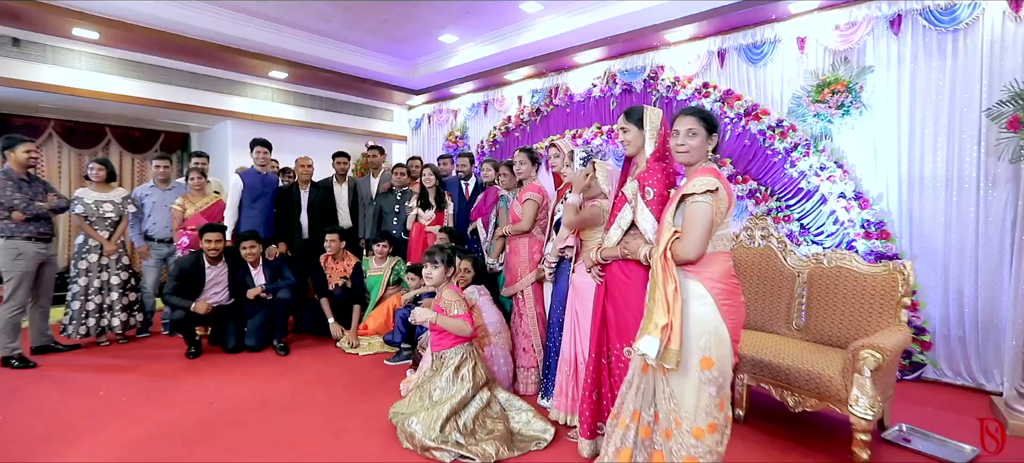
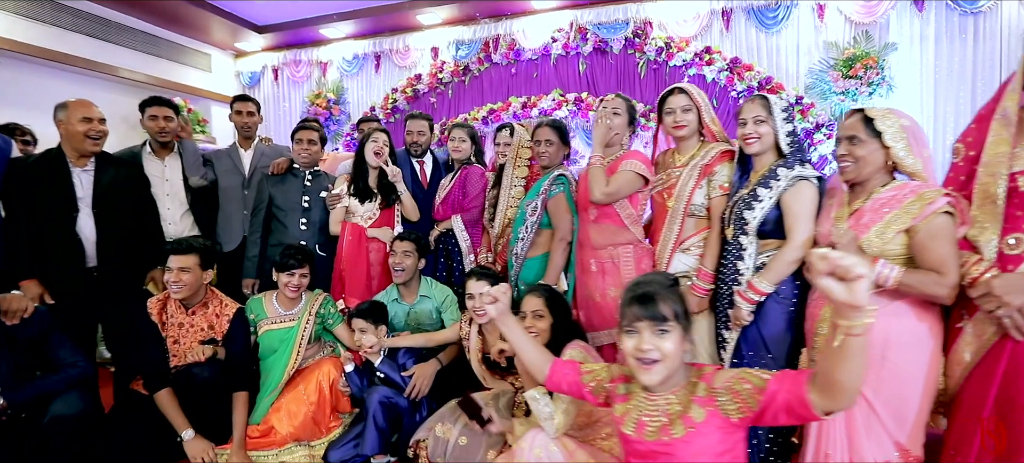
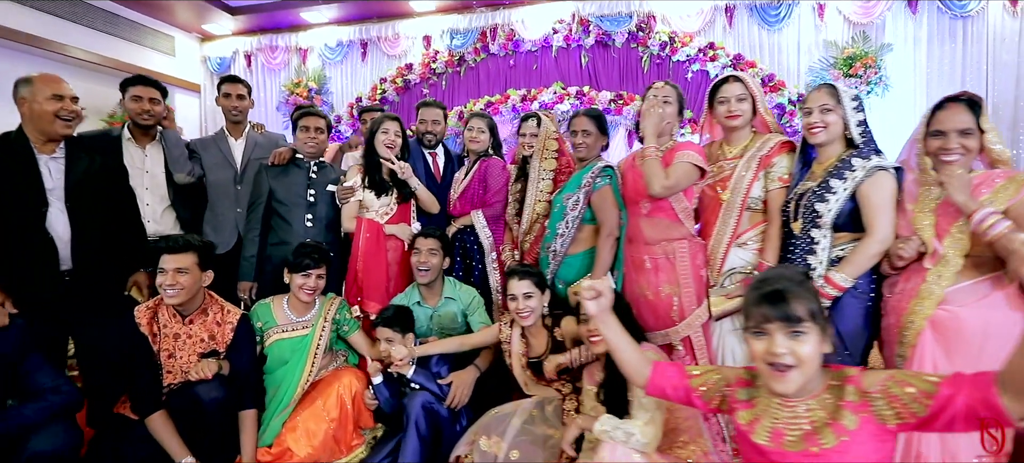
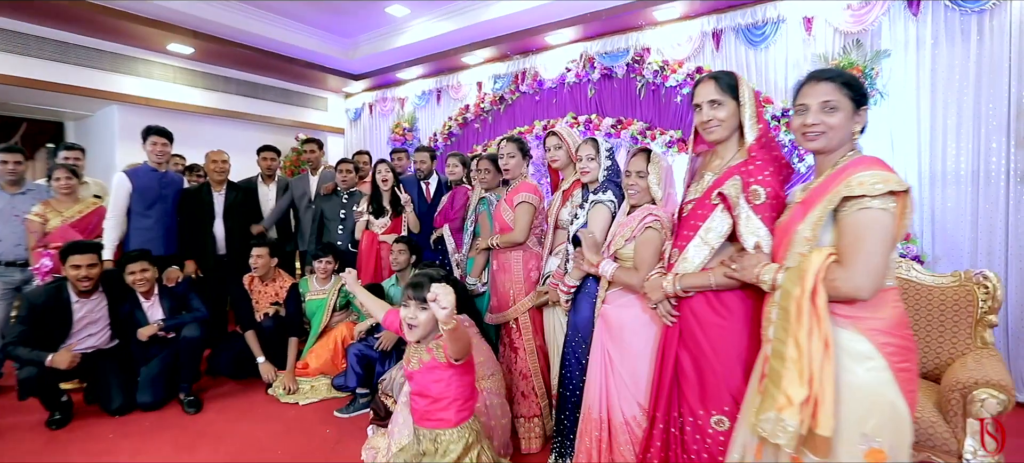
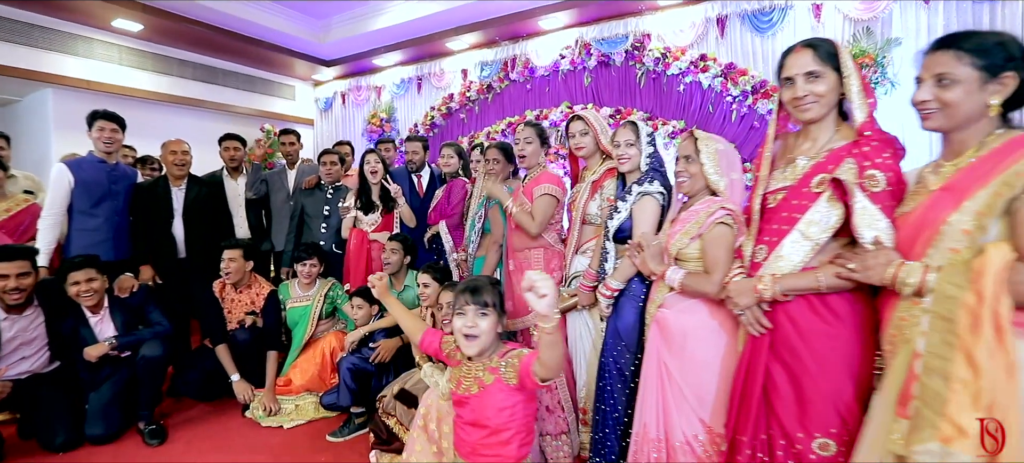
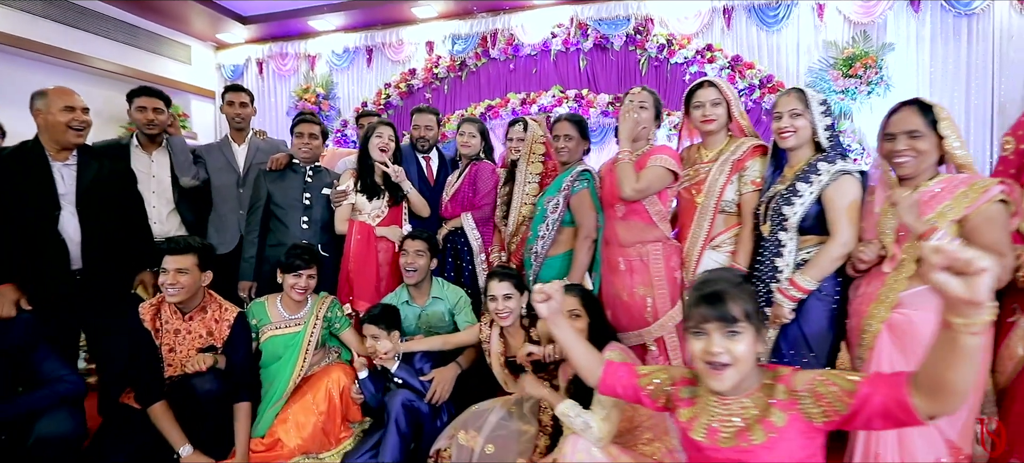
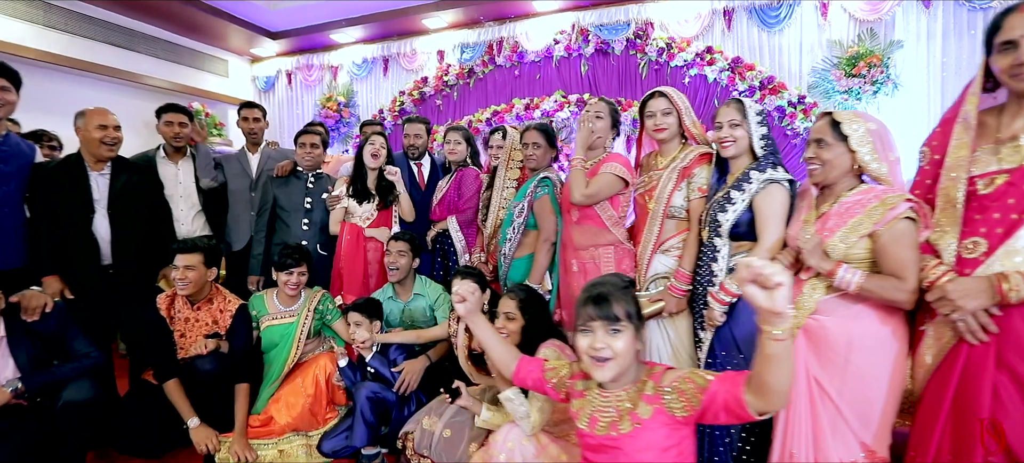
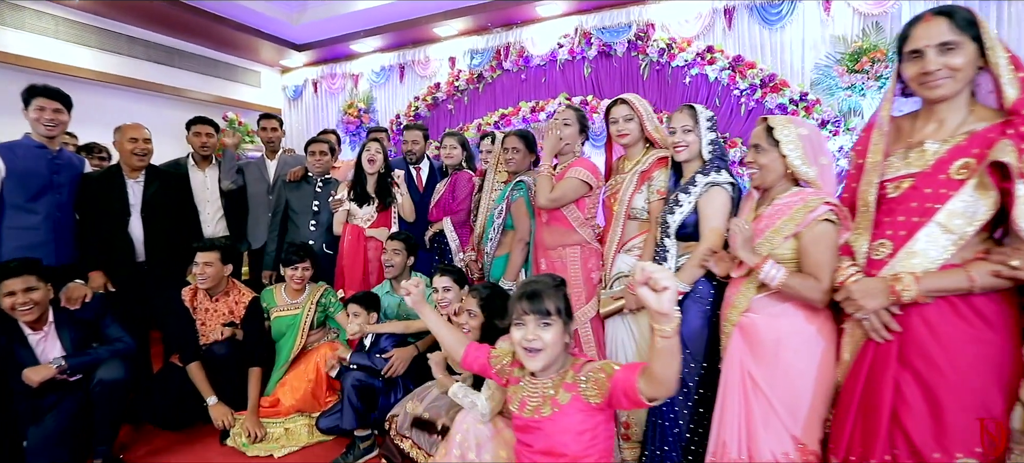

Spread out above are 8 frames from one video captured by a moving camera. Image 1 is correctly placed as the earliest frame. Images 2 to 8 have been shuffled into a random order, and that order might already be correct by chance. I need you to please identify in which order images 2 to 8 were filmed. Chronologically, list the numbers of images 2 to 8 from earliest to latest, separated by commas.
4, 5, 8, 7, 2, 6, 3
